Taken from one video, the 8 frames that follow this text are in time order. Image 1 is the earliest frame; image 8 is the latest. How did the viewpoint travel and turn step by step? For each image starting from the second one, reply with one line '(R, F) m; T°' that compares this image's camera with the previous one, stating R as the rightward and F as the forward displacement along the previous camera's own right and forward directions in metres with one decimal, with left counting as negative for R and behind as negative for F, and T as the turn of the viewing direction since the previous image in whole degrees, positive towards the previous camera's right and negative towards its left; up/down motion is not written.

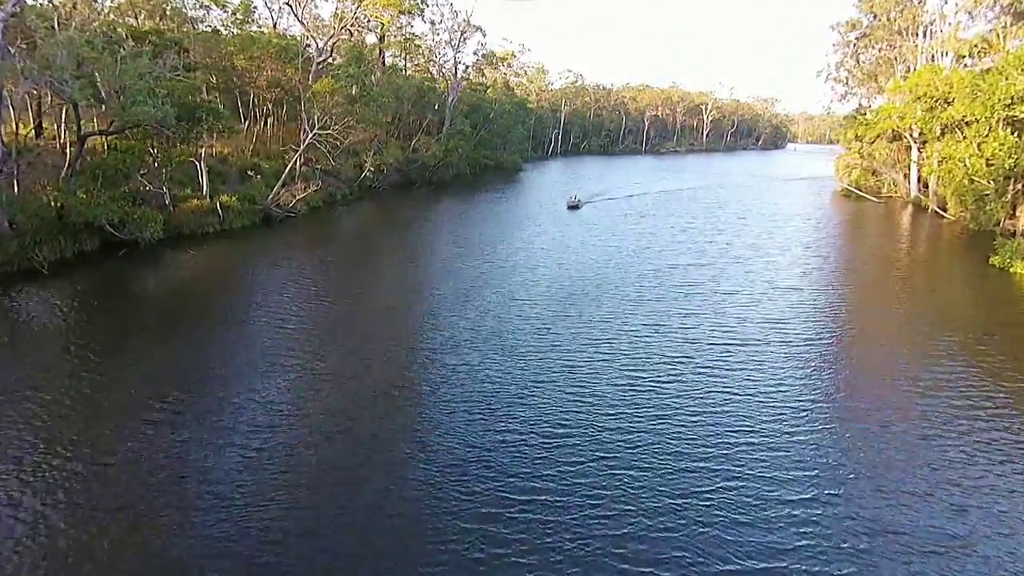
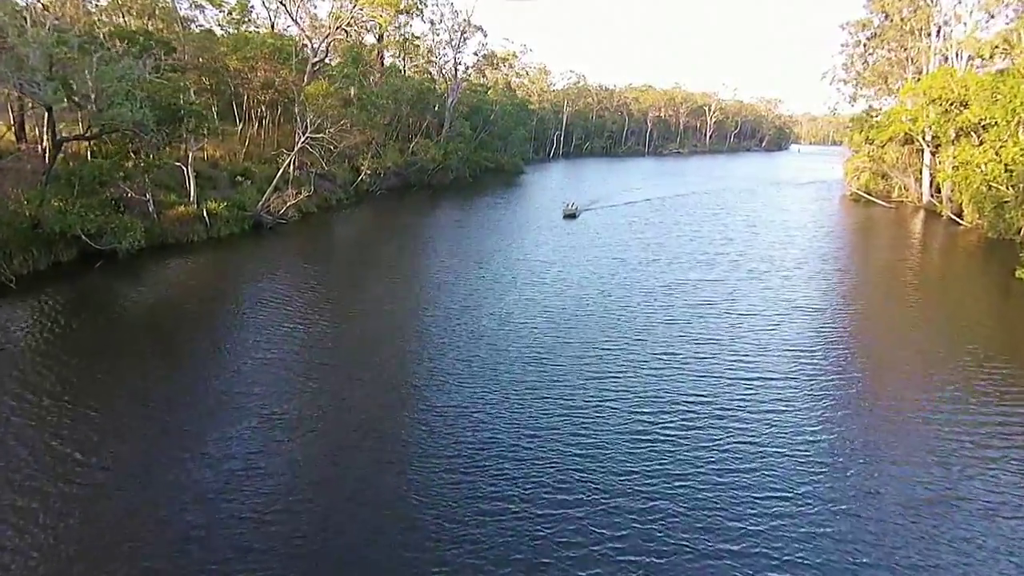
(+0.1, +1.4) m; 0°
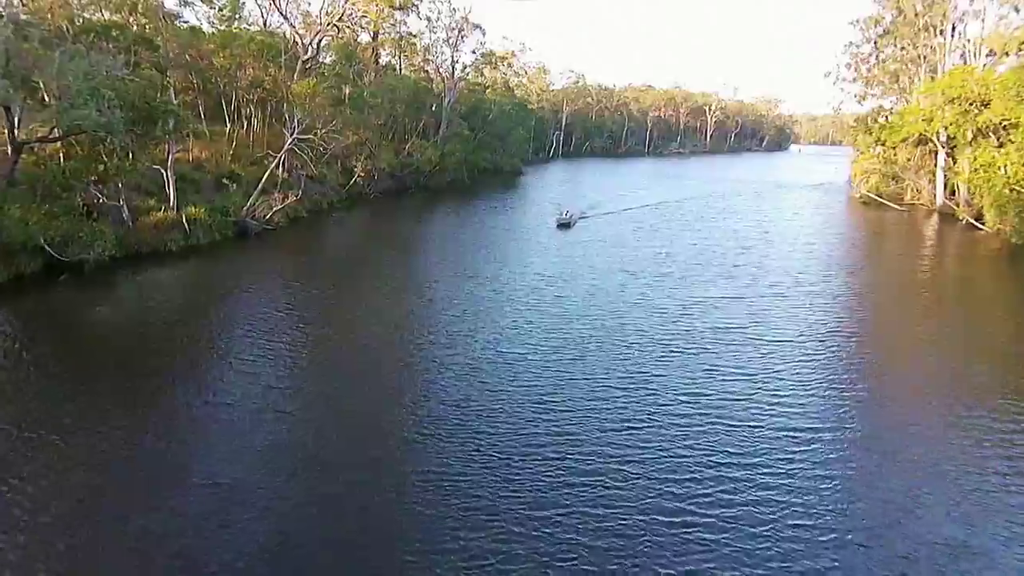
(0.0, +1.9) m; 0°
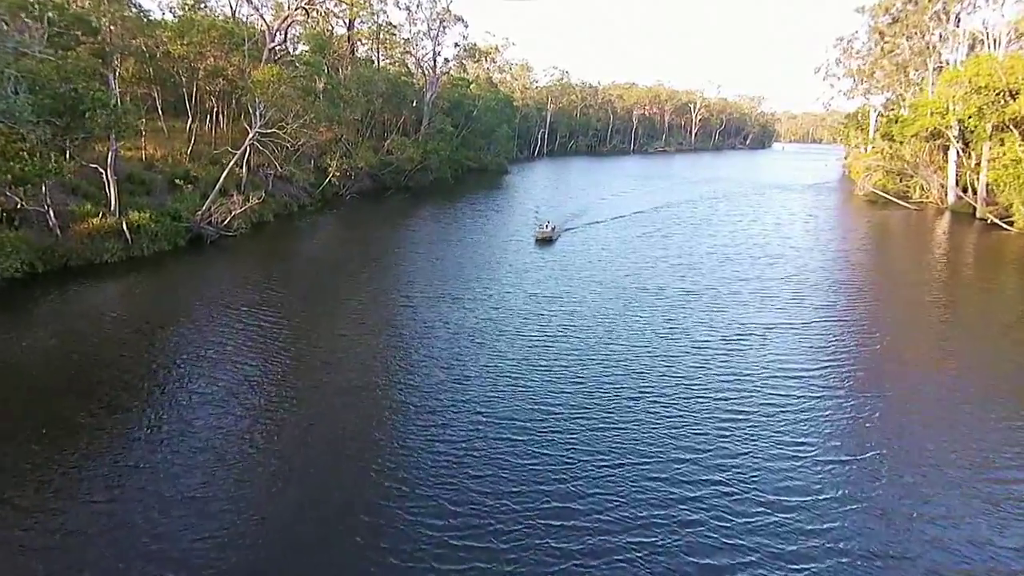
(-0.3, +3.6) m; +1°
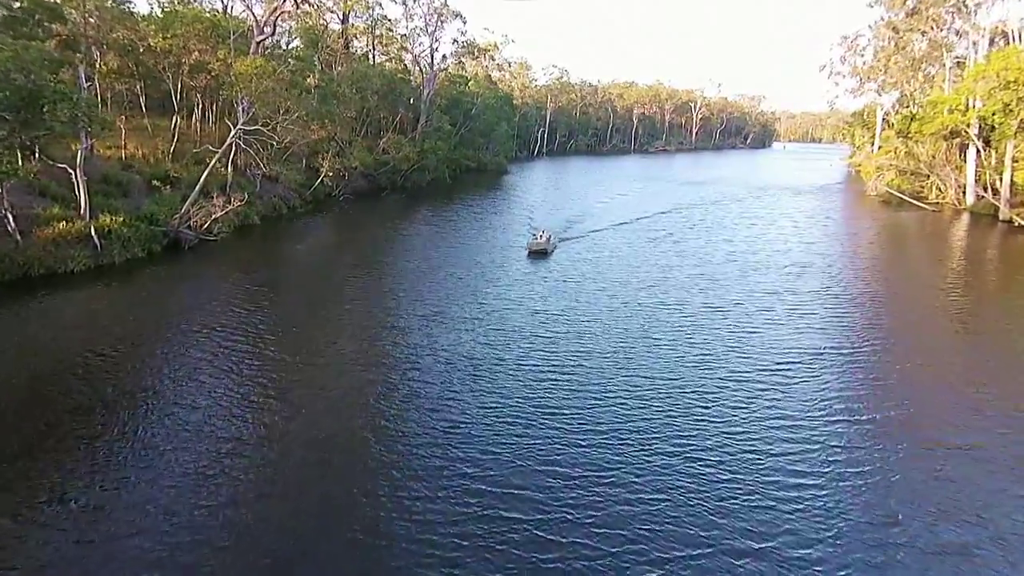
(-0.1, +2.0) m; 0°
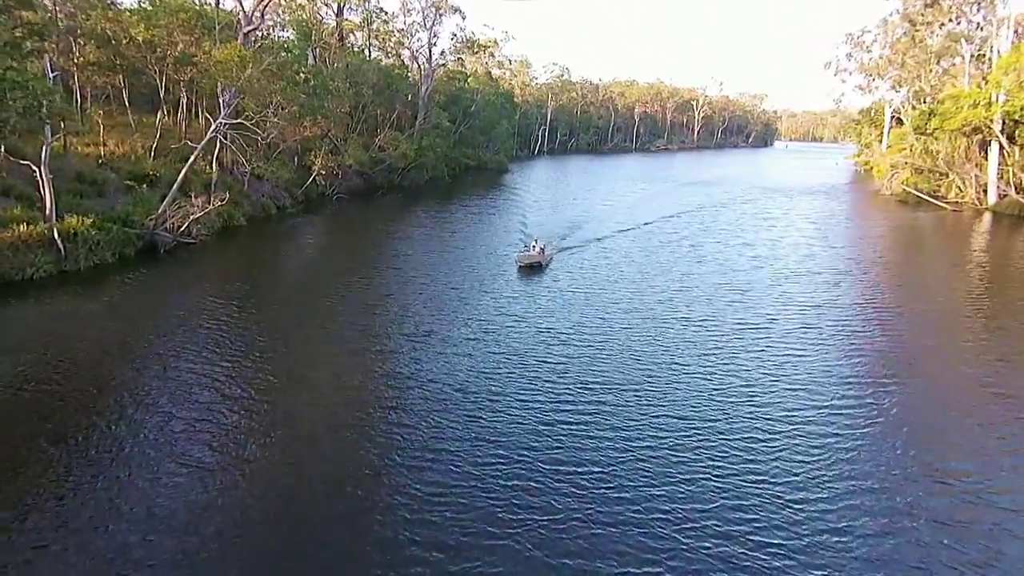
(-0.1, +2.0) m; 0°
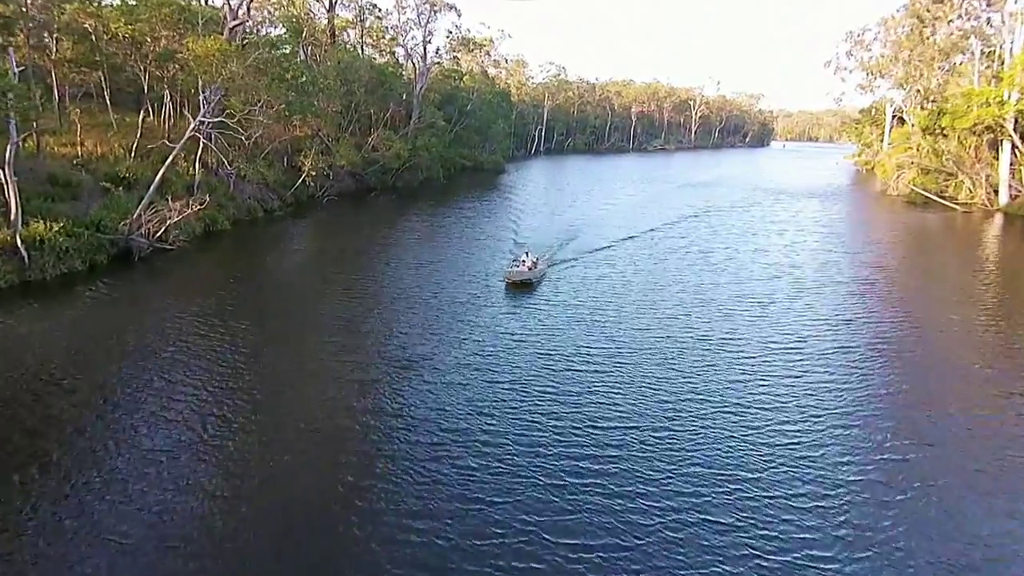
(0.0, +1.5) m; 0°
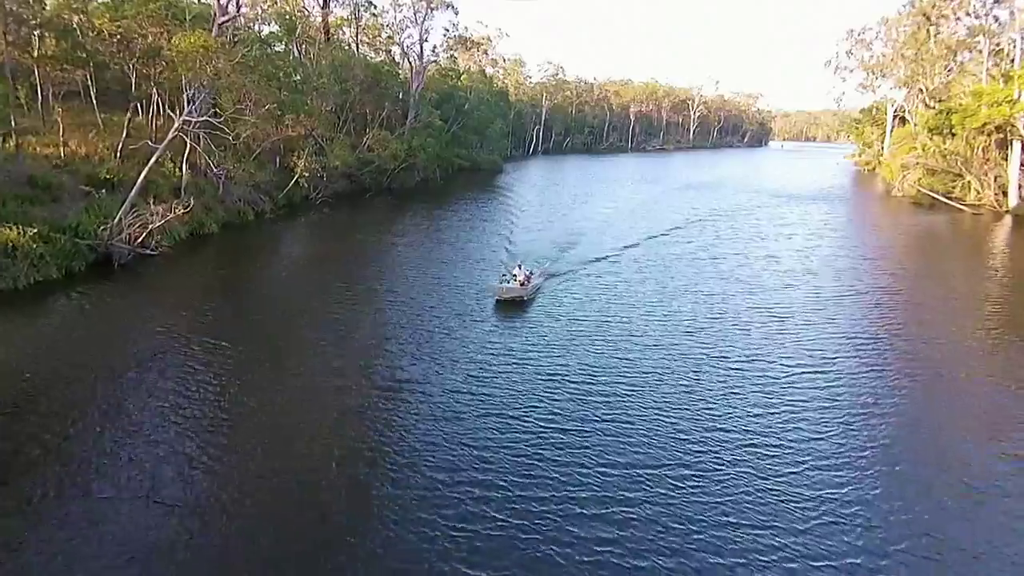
(-0.1, +1.1) m; 0°
